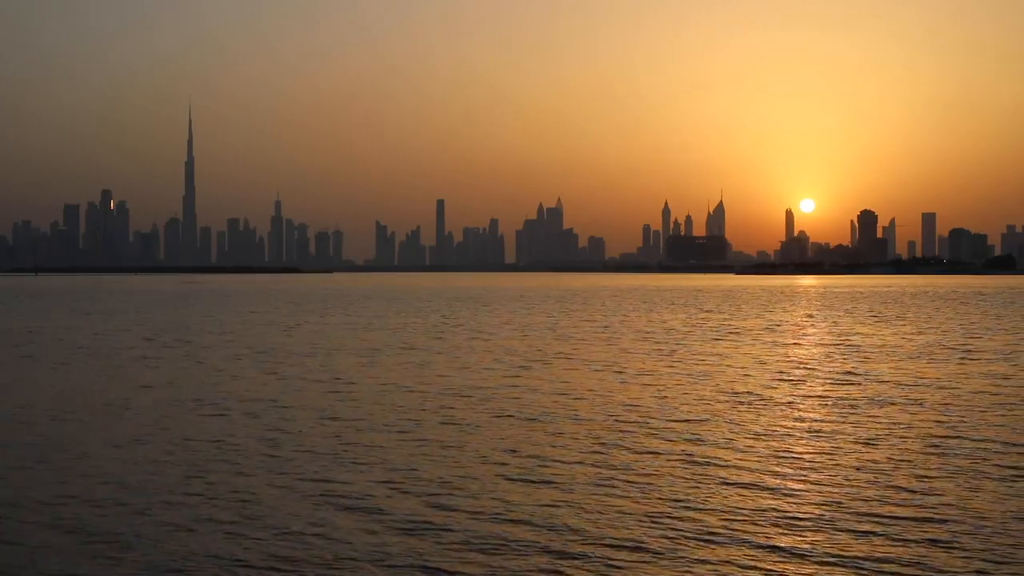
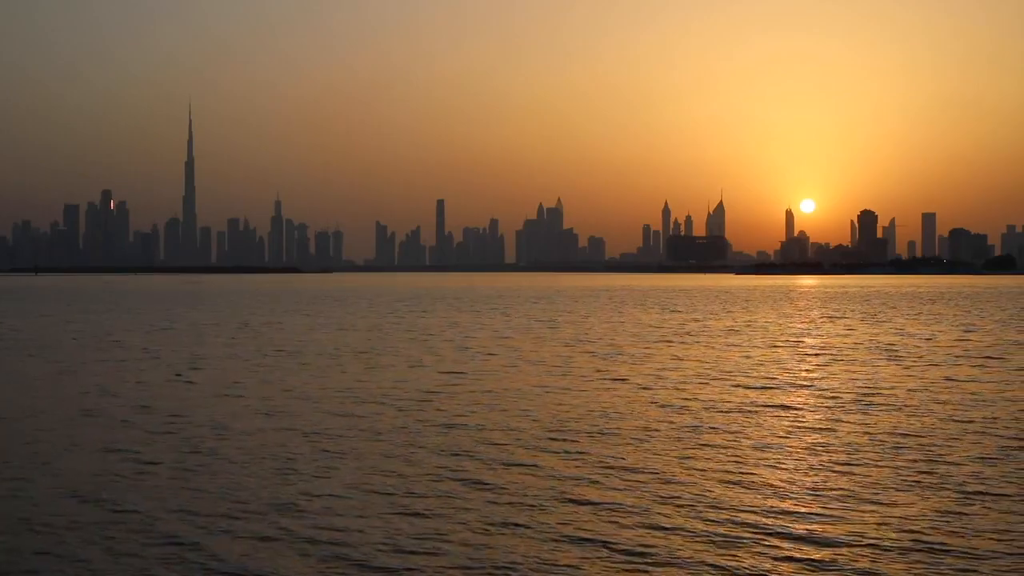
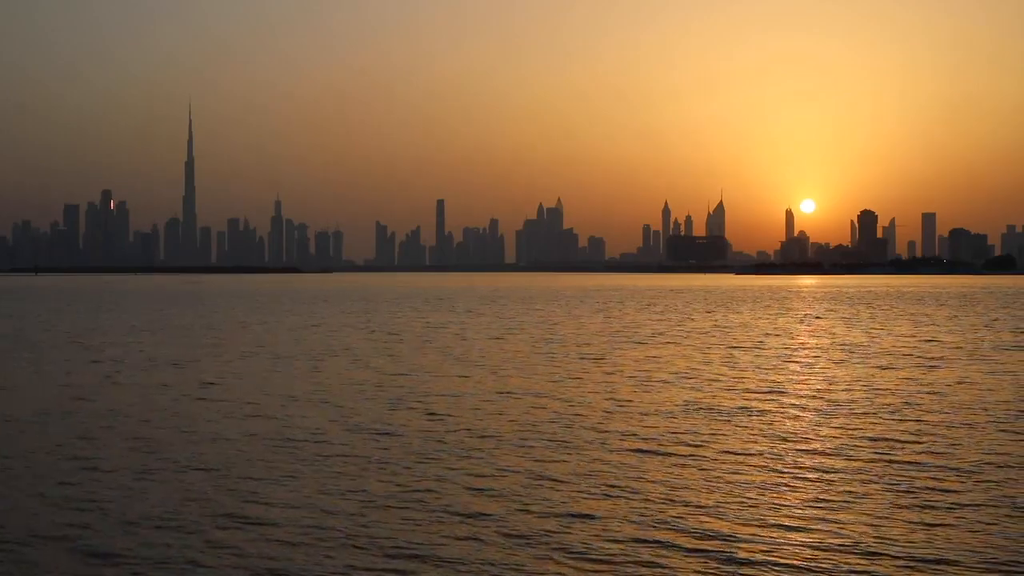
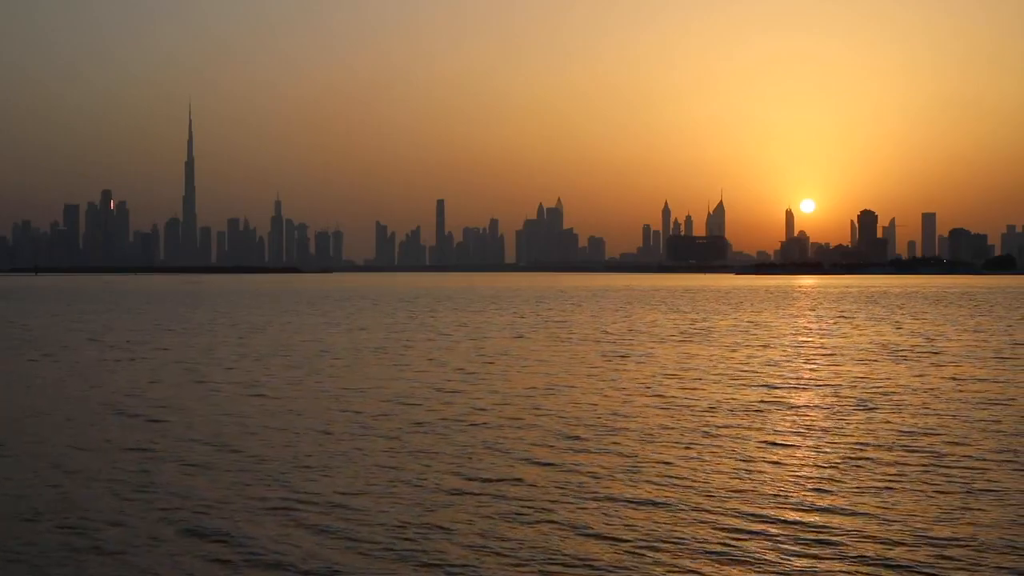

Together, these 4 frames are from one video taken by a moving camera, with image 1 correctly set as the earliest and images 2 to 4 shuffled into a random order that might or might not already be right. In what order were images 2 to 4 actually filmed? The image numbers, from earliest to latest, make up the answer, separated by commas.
4, 2, 3
